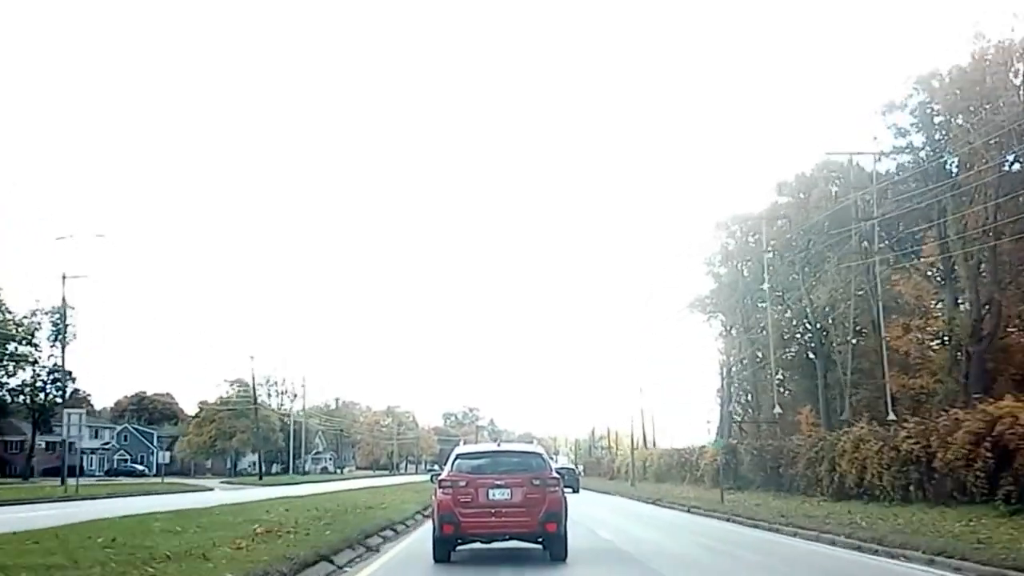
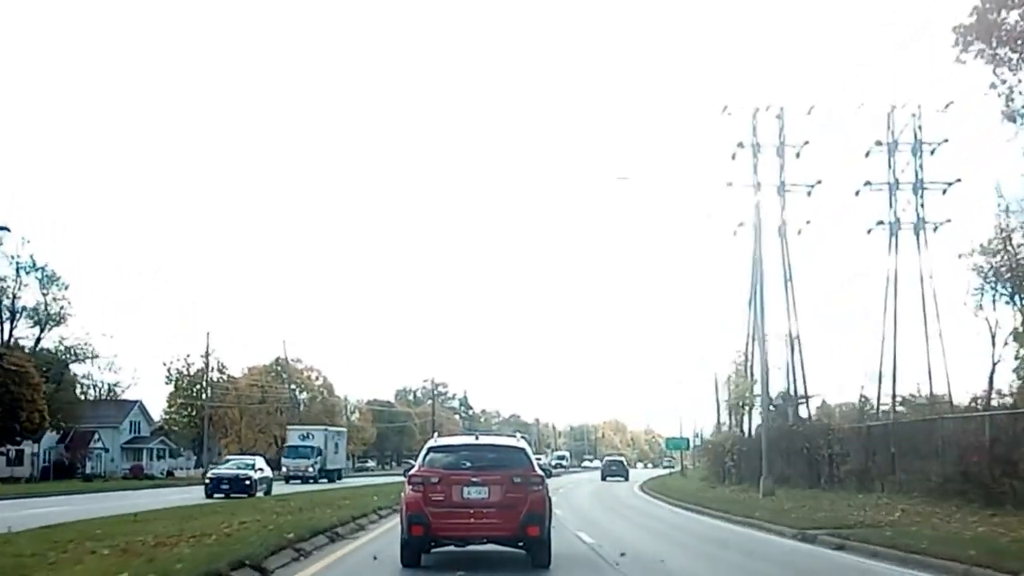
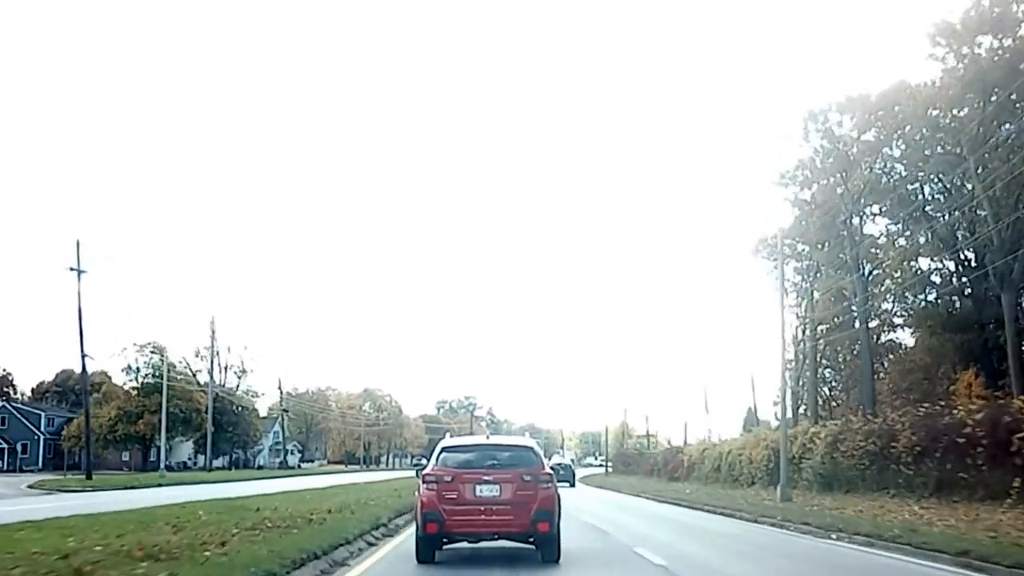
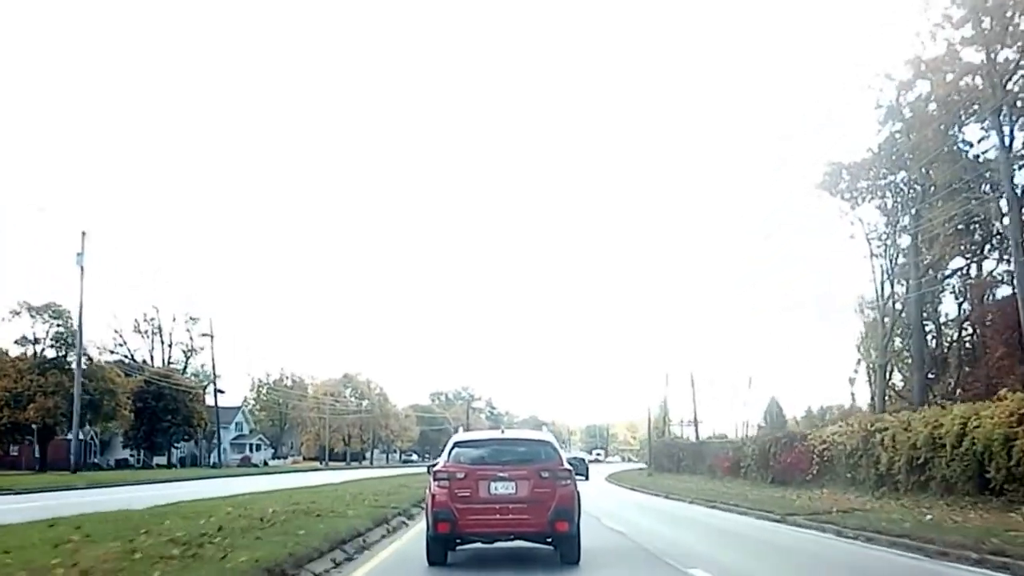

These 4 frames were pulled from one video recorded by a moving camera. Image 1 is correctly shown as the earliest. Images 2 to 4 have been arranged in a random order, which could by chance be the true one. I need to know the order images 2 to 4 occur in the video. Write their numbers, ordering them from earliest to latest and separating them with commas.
3, 4, 2
